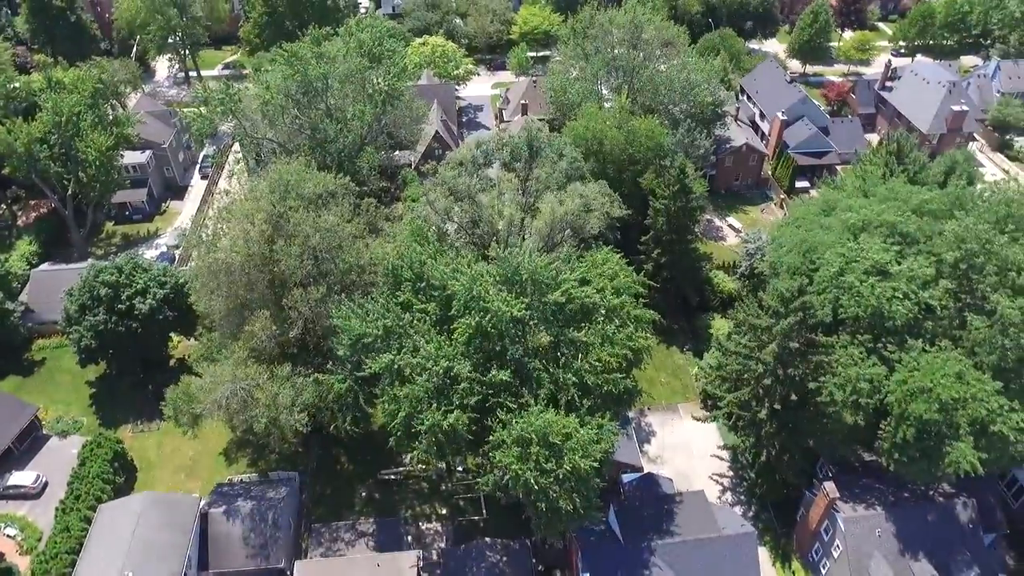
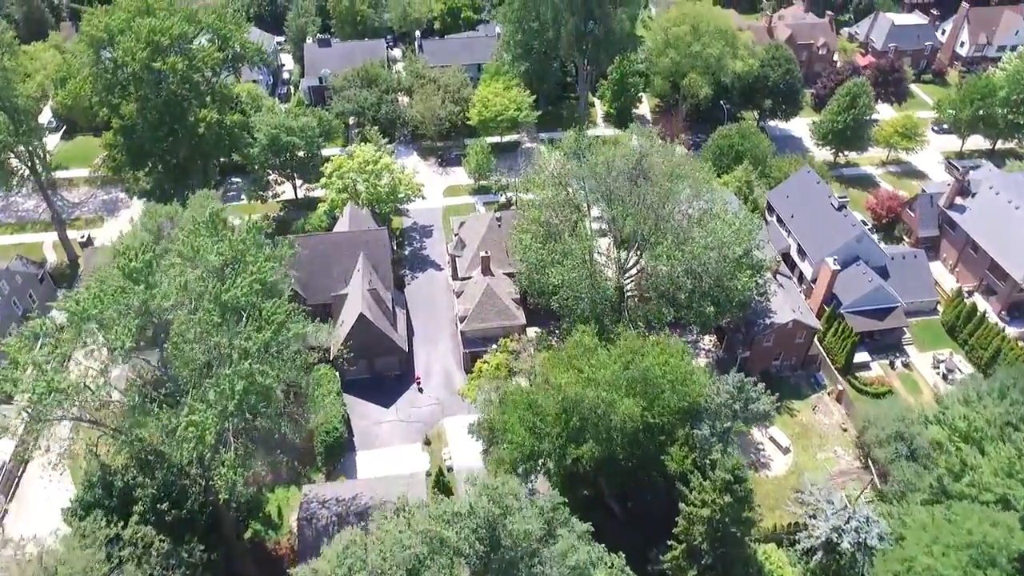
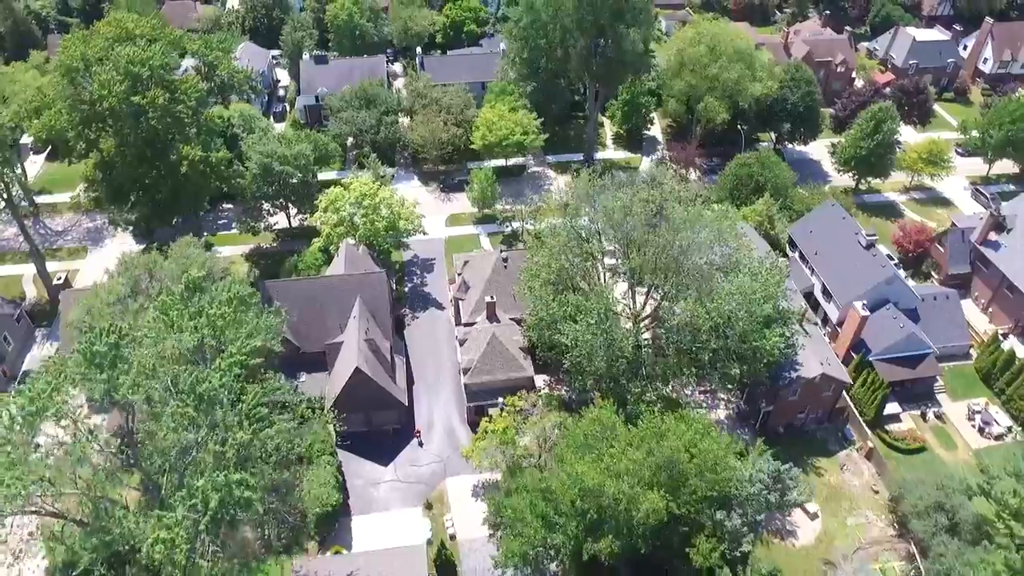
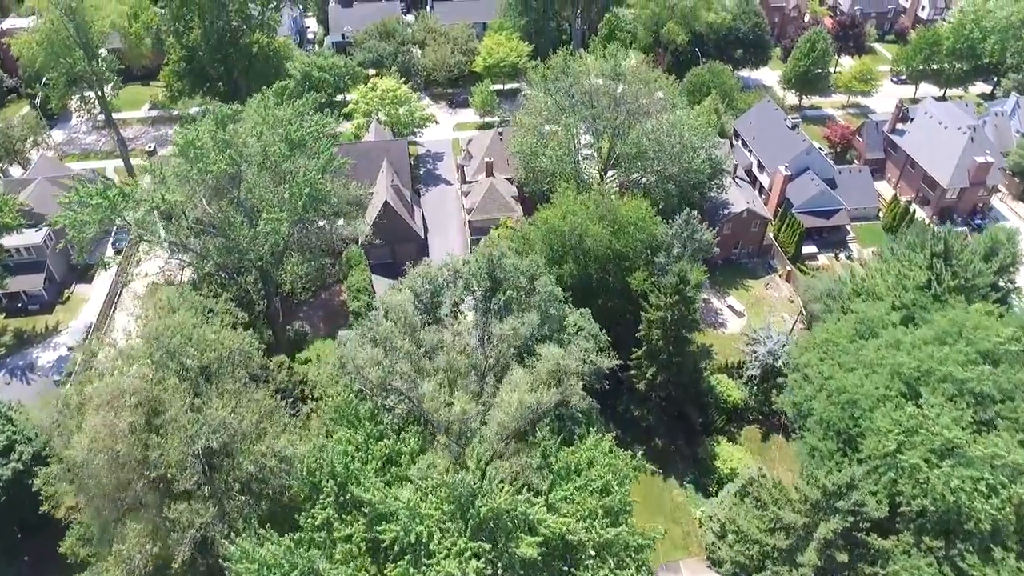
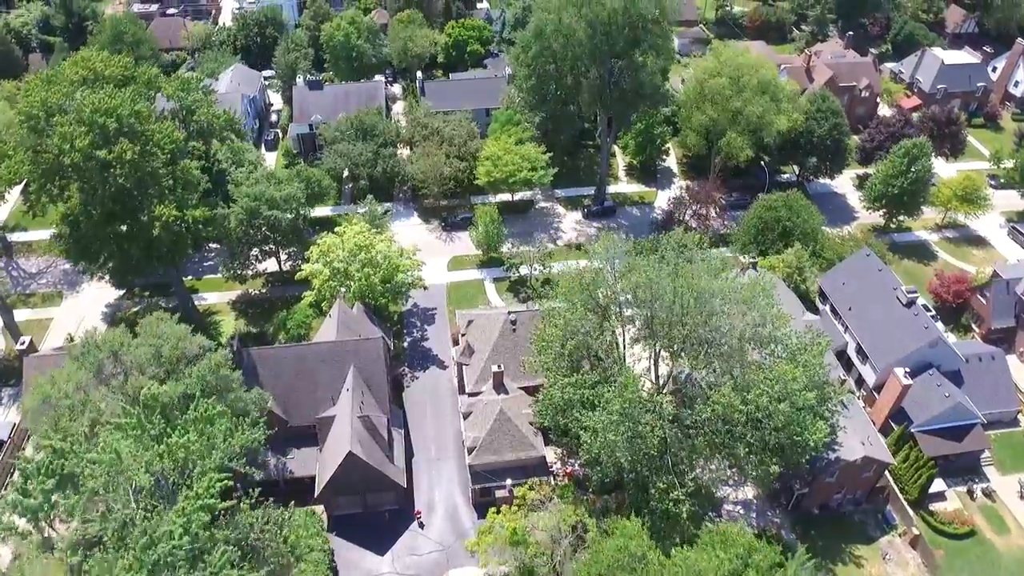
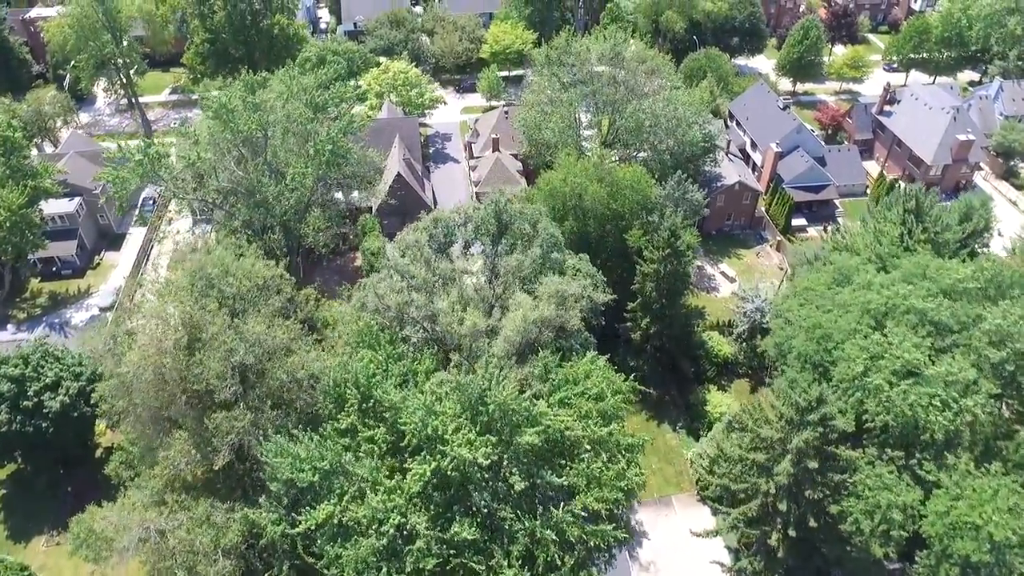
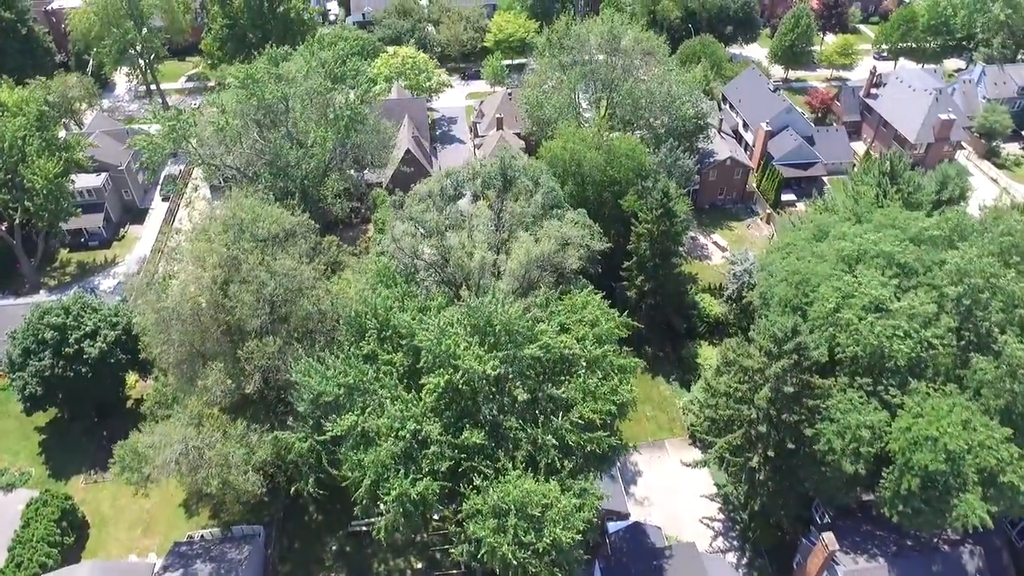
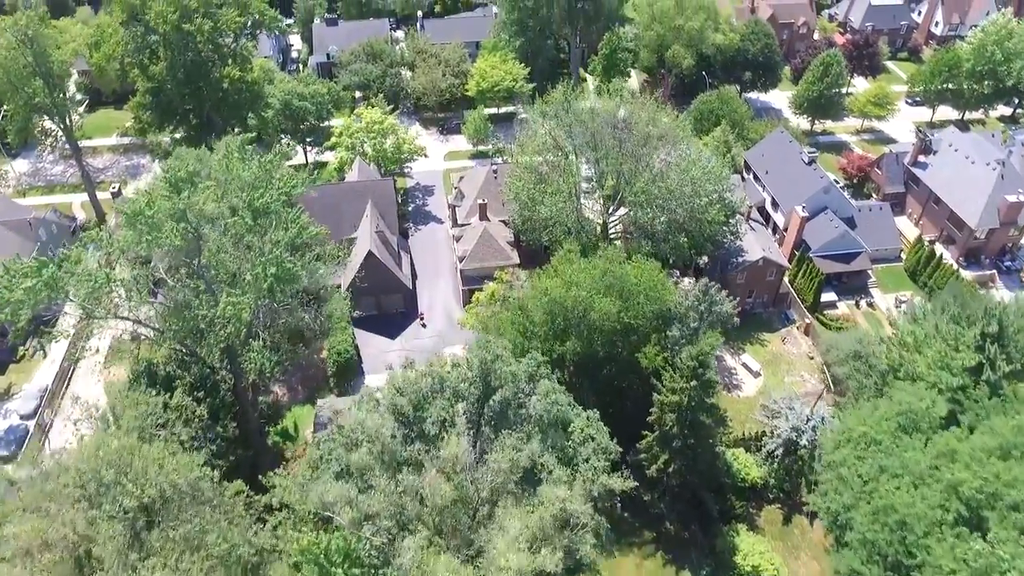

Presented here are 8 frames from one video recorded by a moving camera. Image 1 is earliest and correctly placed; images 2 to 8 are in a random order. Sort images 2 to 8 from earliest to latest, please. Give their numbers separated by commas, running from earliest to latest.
7, 6, 4, 8, 2, 3, 5
